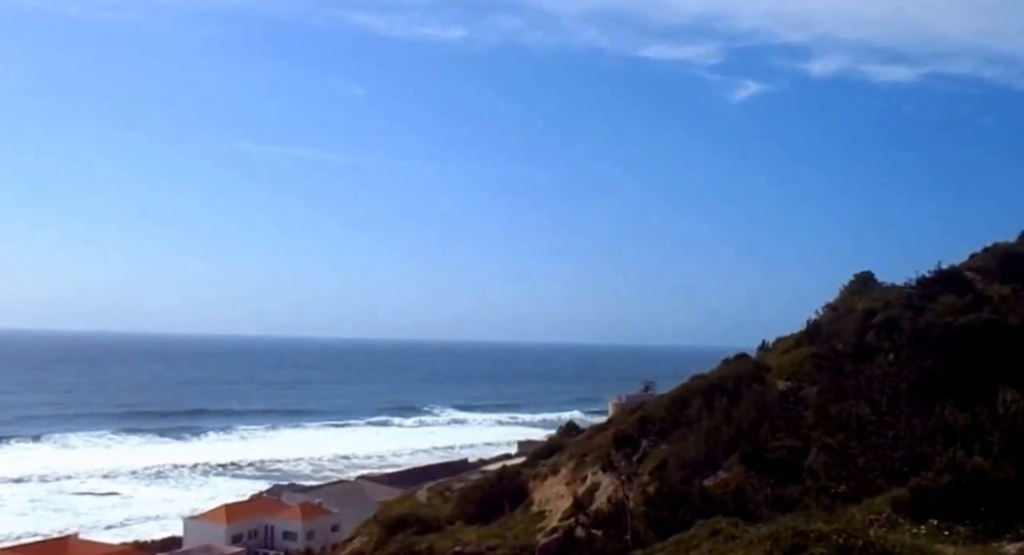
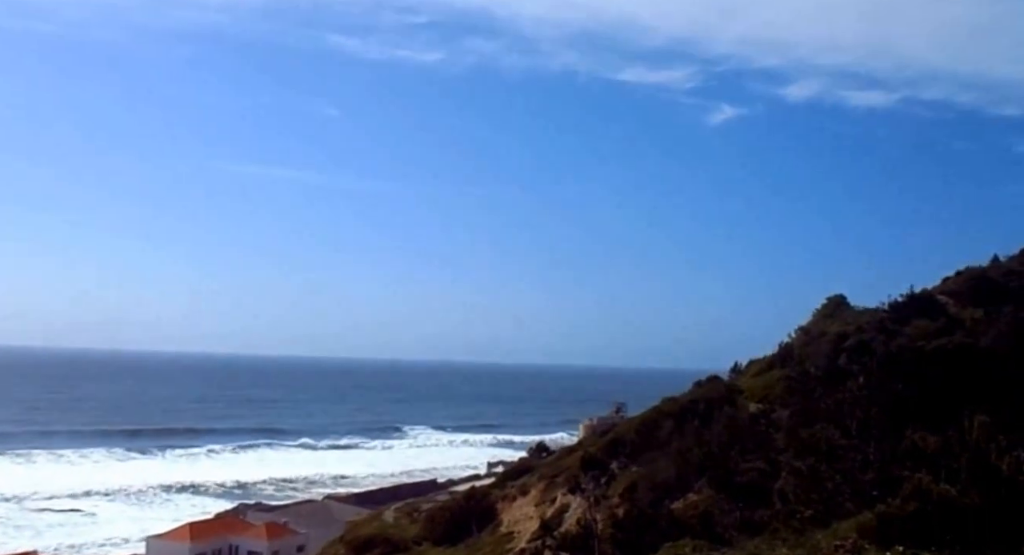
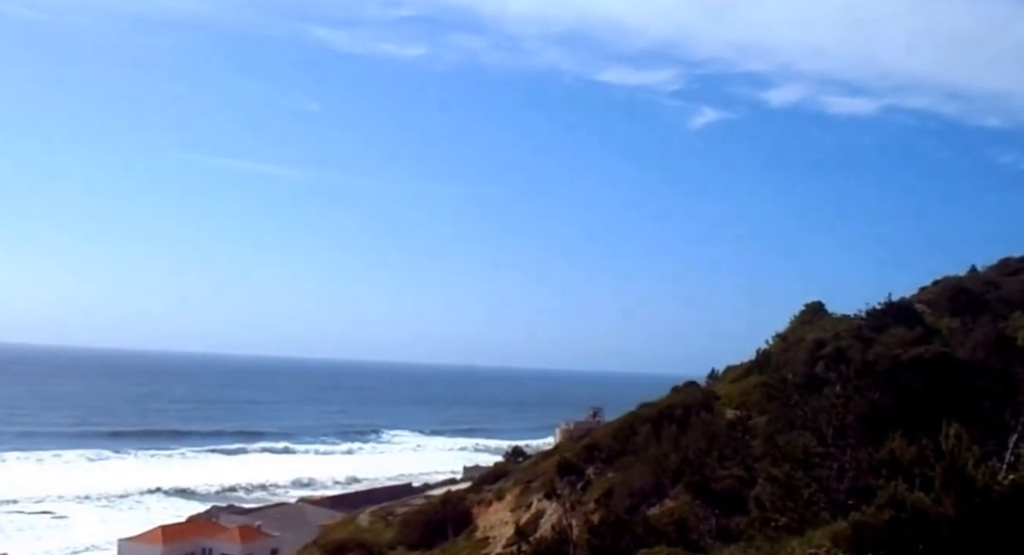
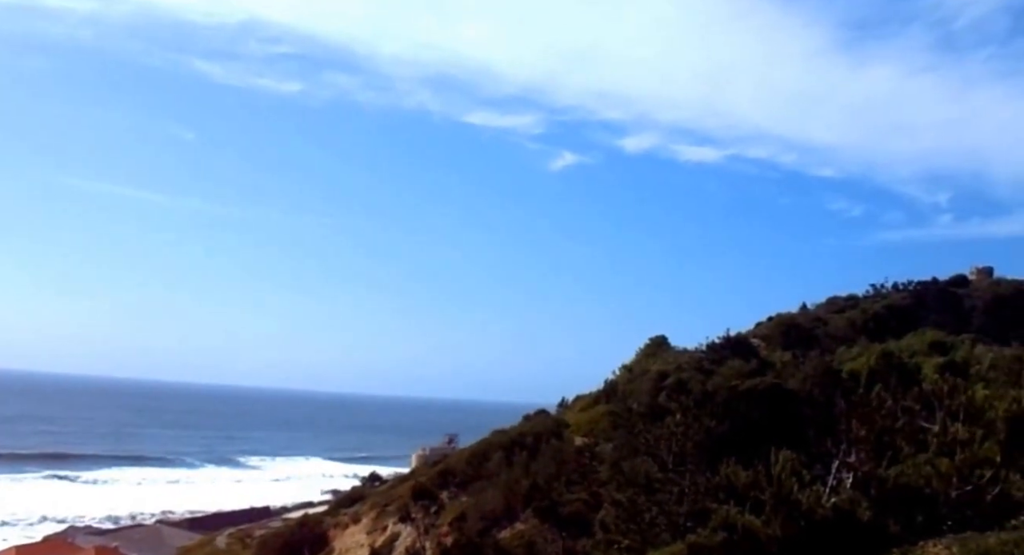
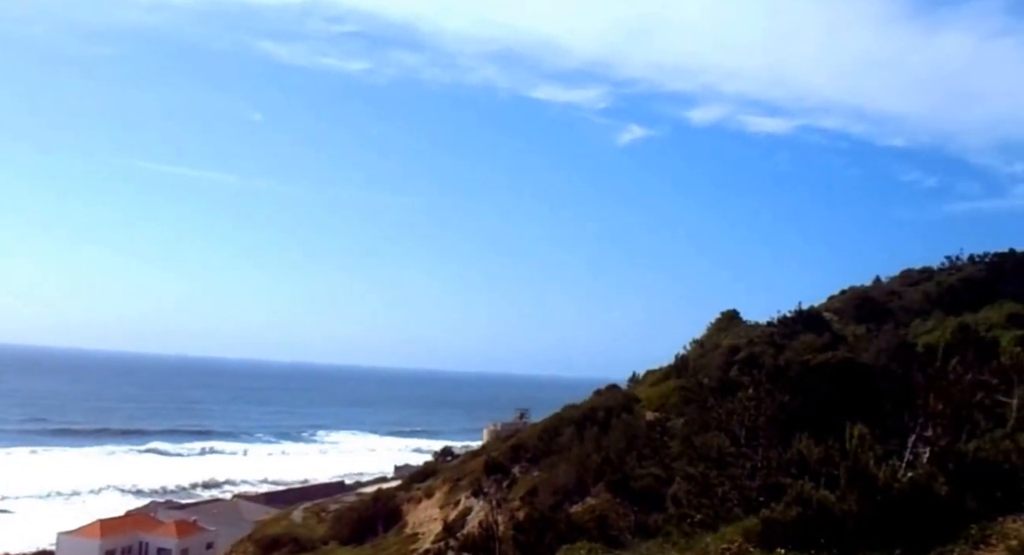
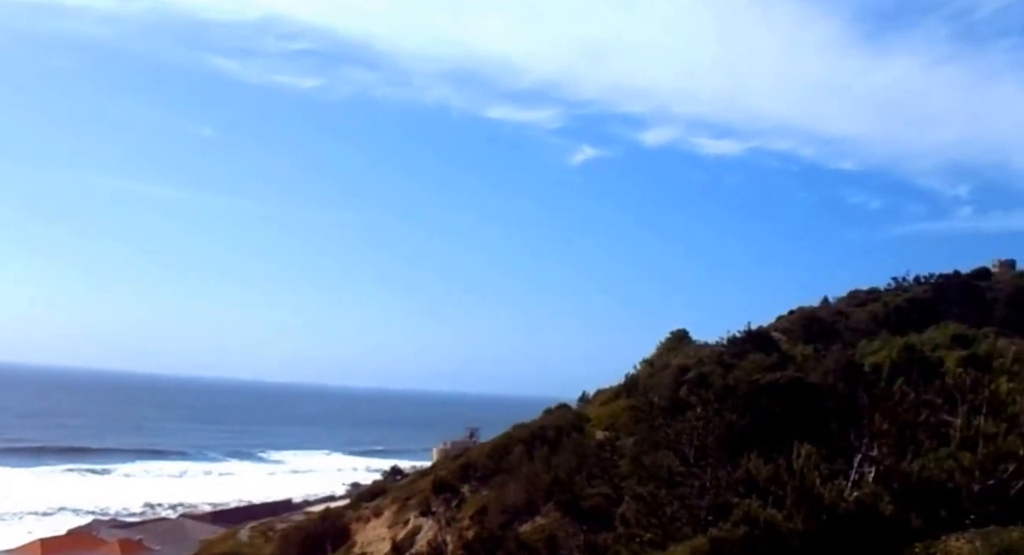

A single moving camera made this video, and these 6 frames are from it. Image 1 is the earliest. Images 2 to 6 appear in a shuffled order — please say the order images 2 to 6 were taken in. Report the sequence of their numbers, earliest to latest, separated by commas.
2, 3, 5, 6, 4
